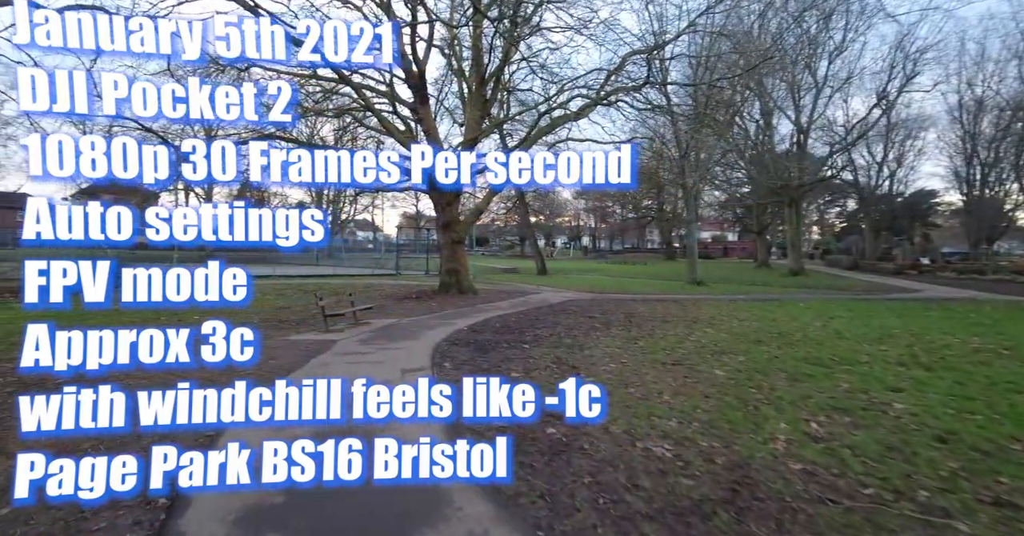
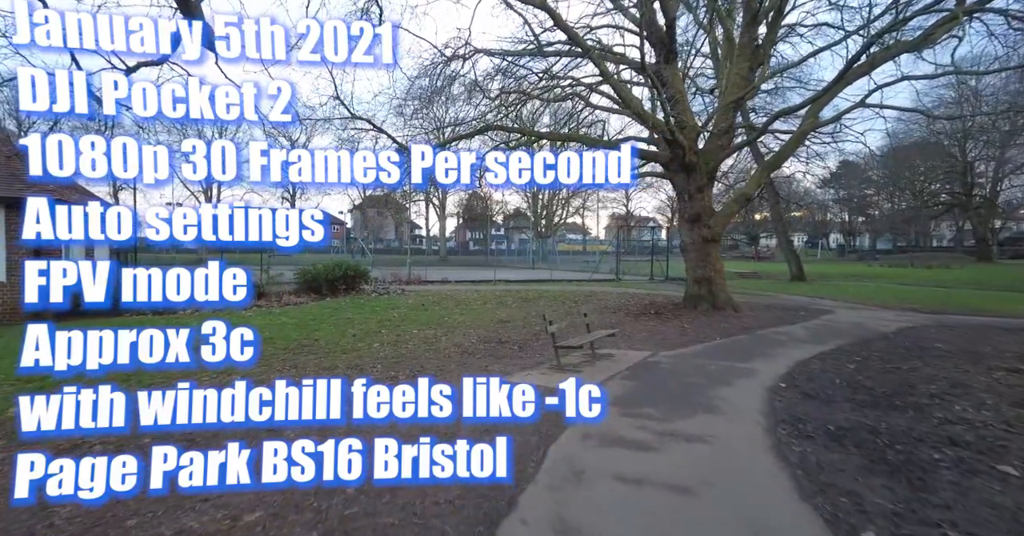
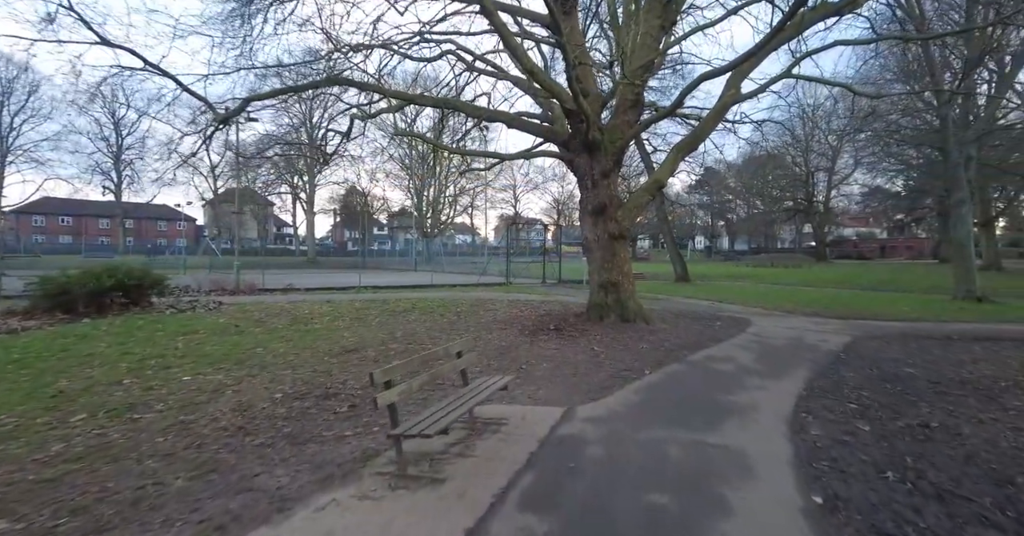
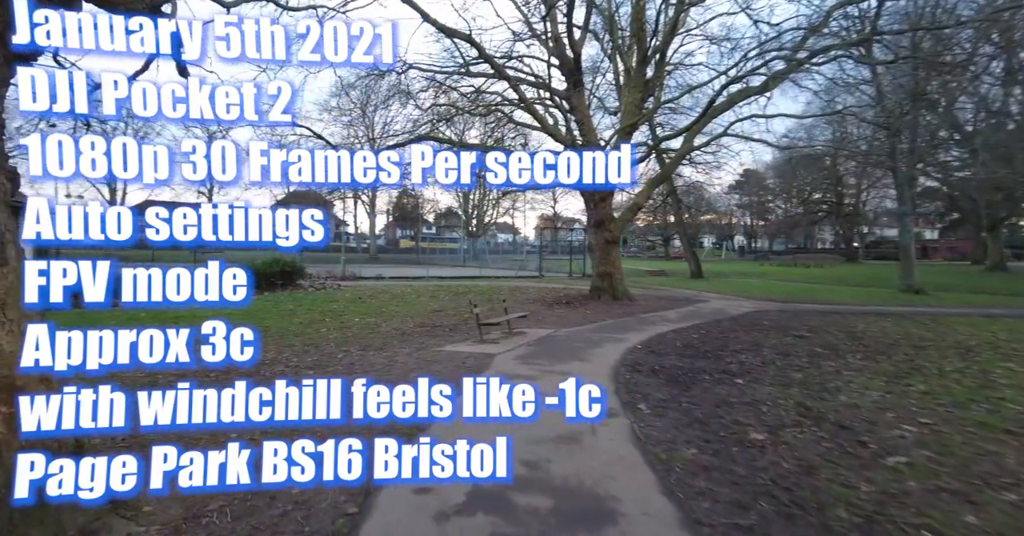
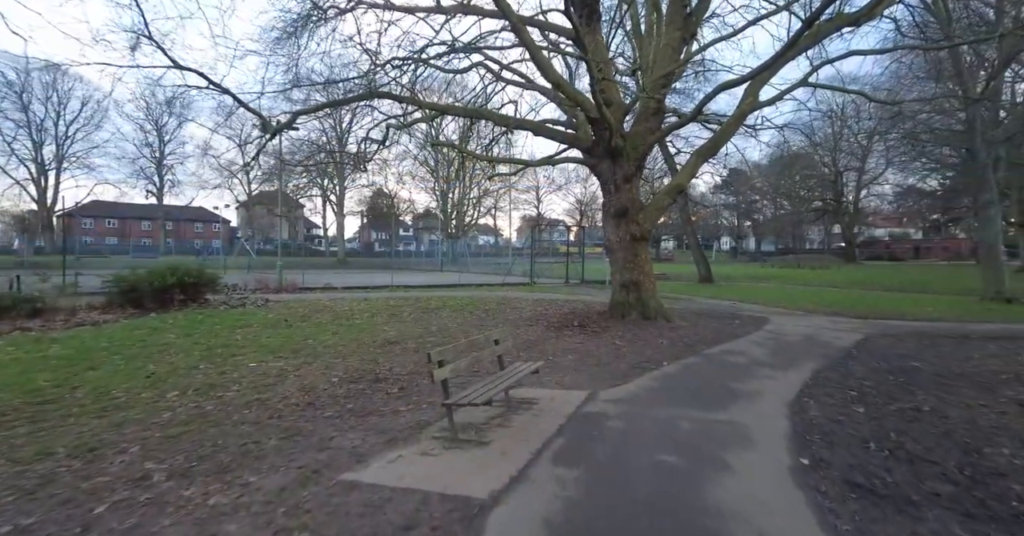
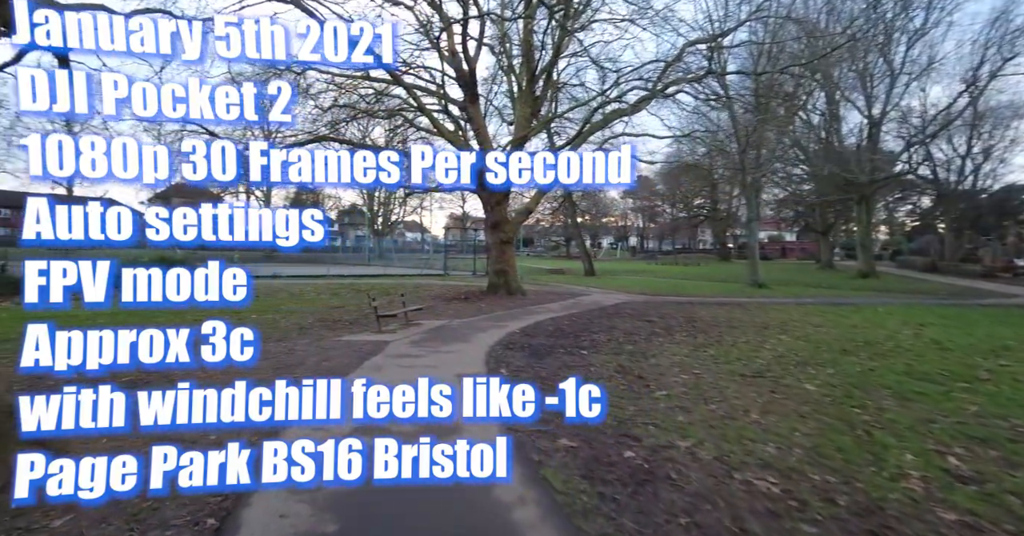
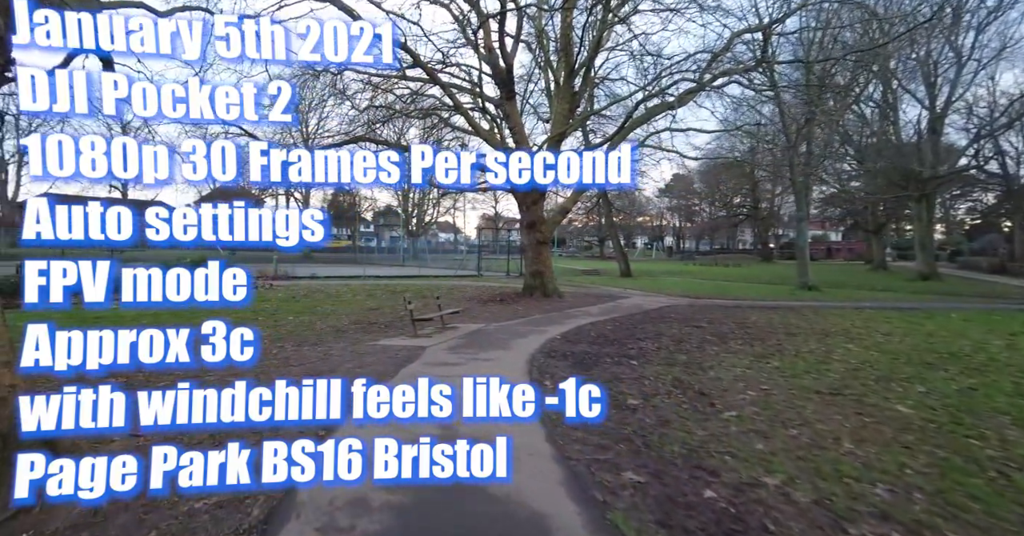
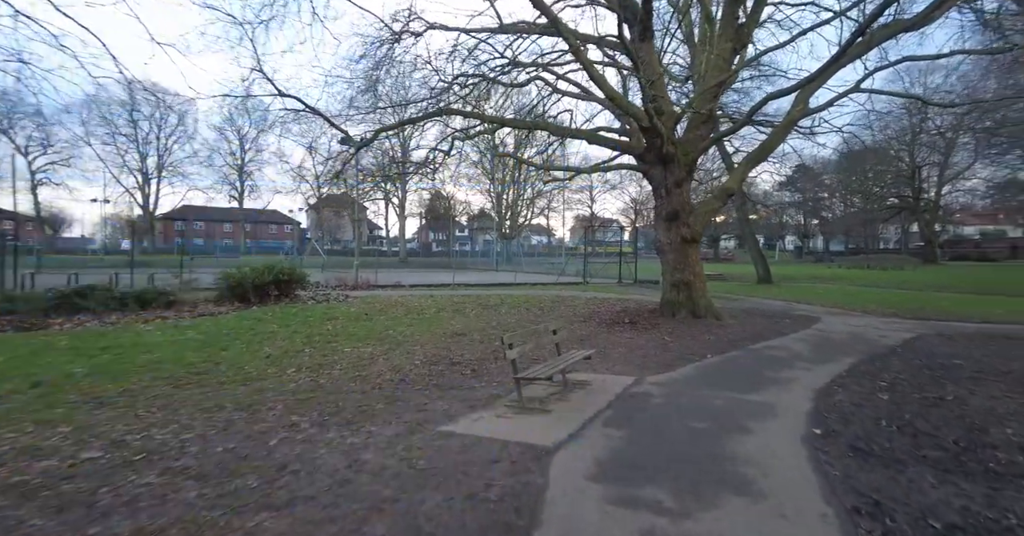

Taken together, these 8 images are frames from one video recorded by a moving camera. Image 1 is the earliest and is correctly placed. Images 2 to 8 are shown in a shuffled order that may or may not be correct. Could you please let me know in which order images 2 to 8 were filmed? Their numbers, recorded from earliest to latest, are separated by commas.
6, 7, 4, 2, 8, 5, 3
